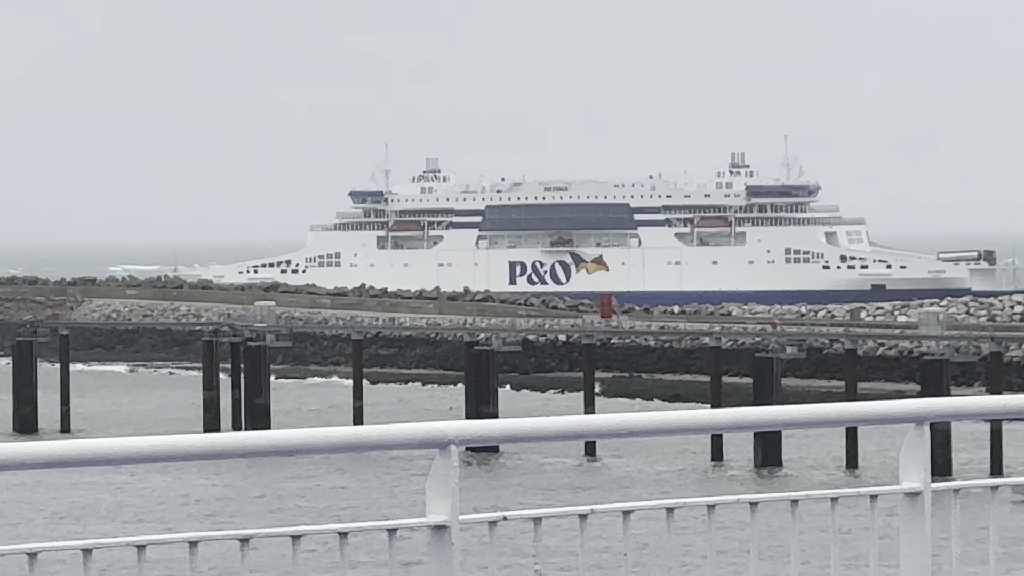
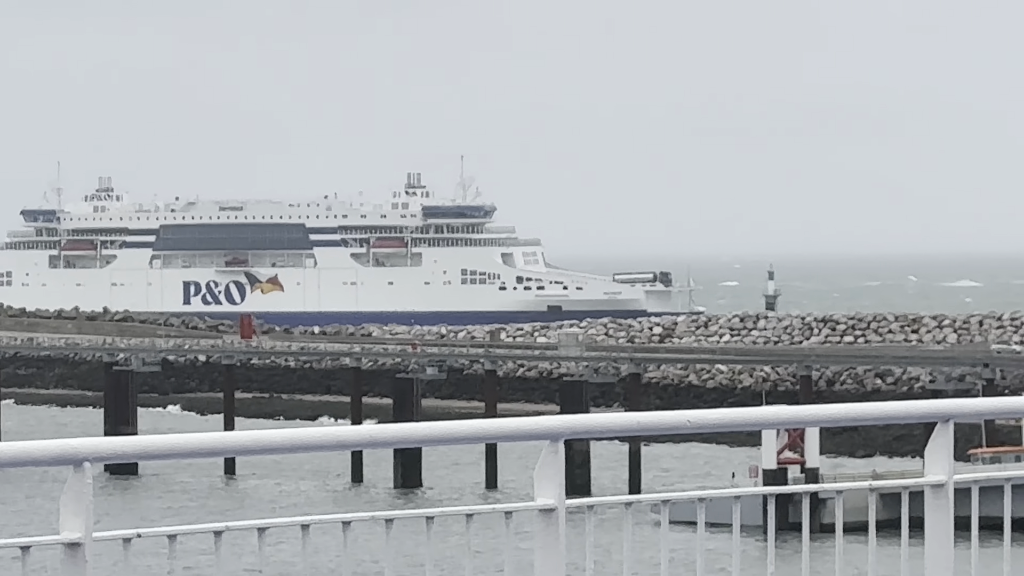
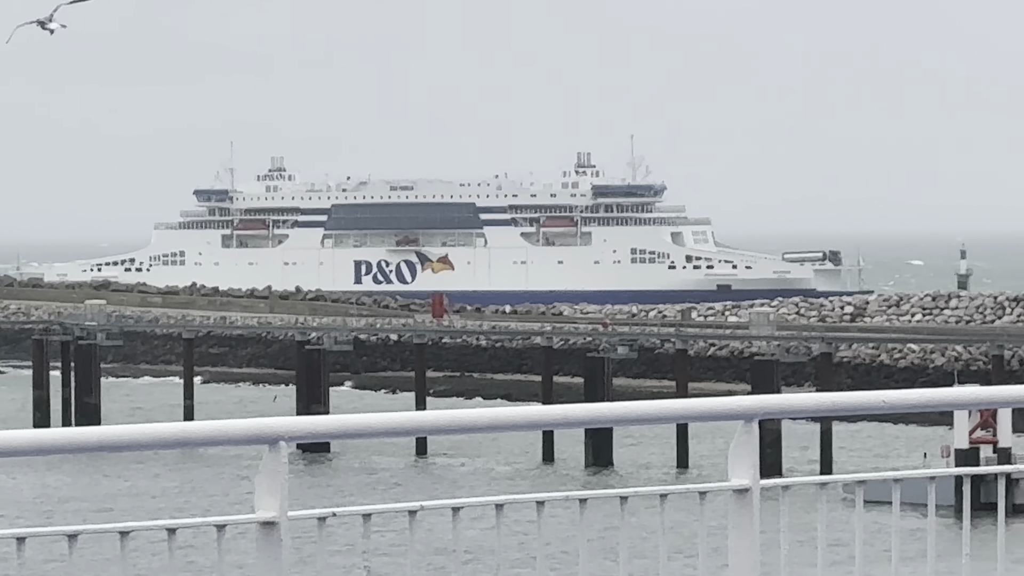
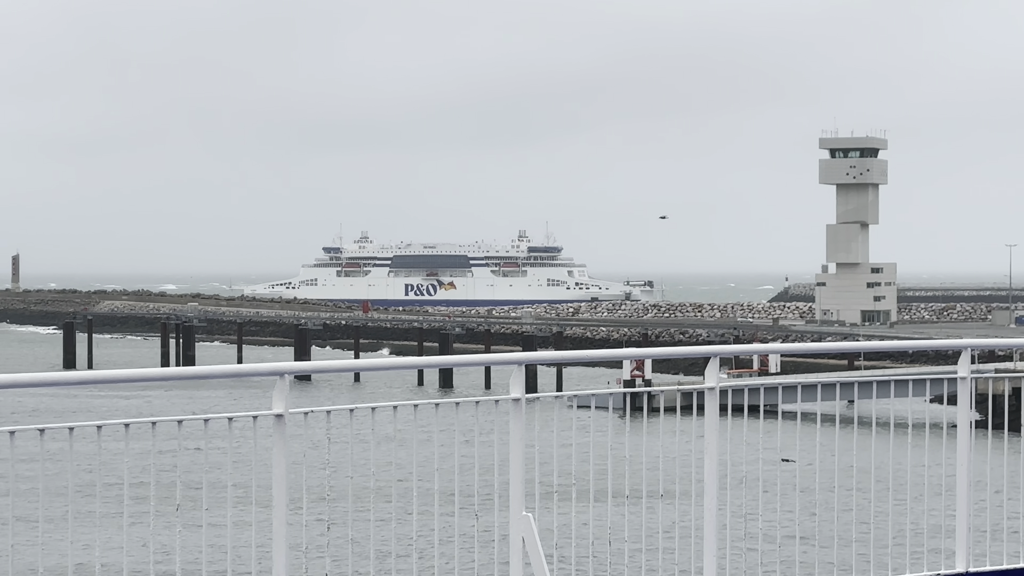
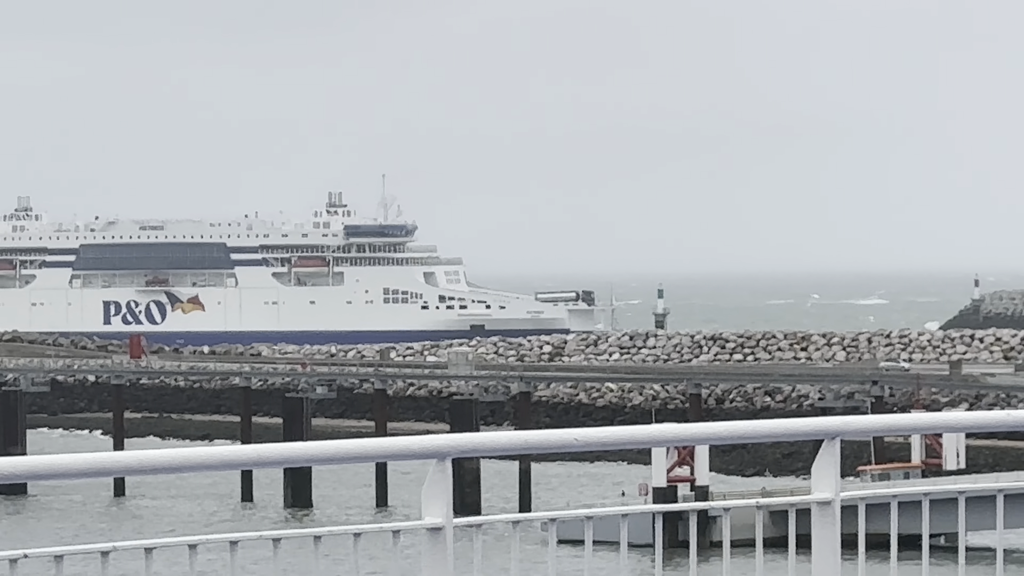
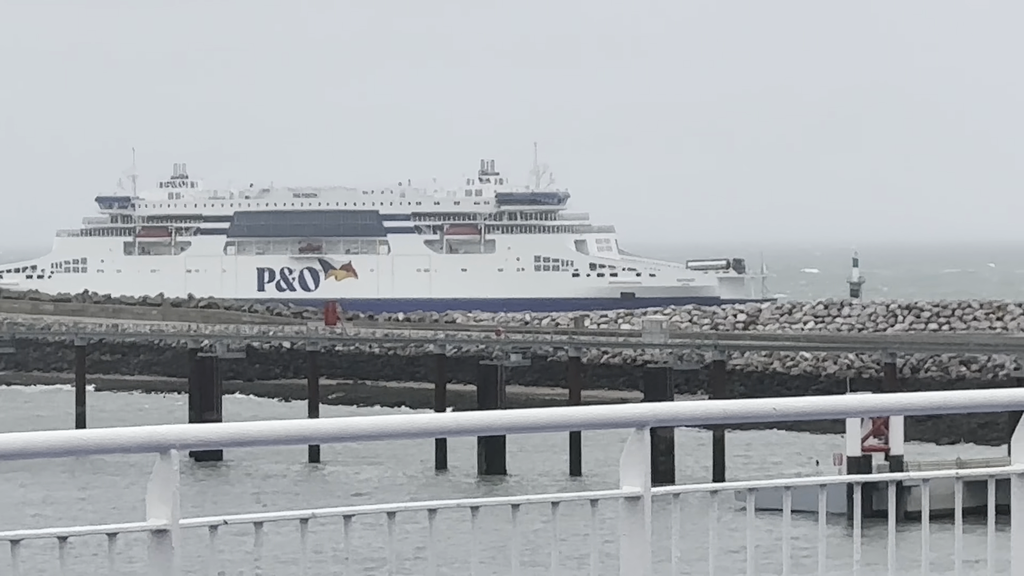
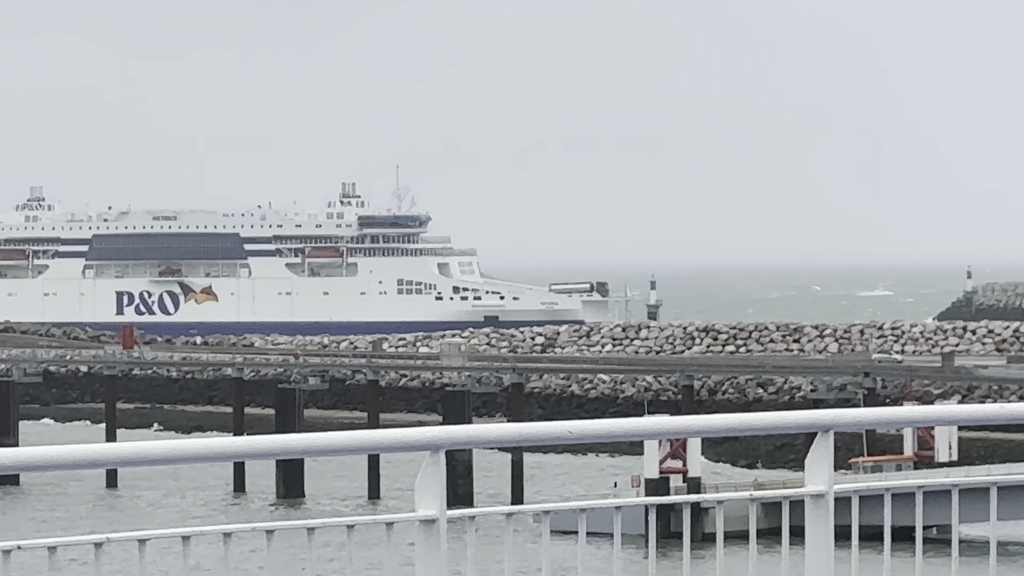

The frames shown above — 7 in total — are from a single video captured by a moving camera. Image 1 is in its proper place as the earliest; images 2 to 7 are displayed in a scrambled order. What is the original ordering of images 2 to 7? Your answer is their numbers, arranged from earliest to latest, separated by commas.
3, 6, 2, 5, 7, 4
